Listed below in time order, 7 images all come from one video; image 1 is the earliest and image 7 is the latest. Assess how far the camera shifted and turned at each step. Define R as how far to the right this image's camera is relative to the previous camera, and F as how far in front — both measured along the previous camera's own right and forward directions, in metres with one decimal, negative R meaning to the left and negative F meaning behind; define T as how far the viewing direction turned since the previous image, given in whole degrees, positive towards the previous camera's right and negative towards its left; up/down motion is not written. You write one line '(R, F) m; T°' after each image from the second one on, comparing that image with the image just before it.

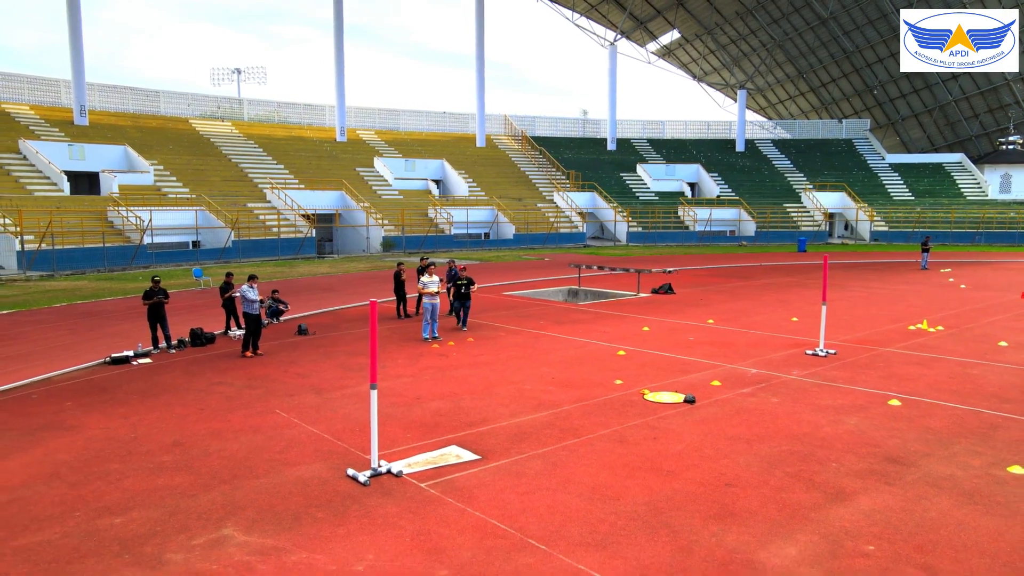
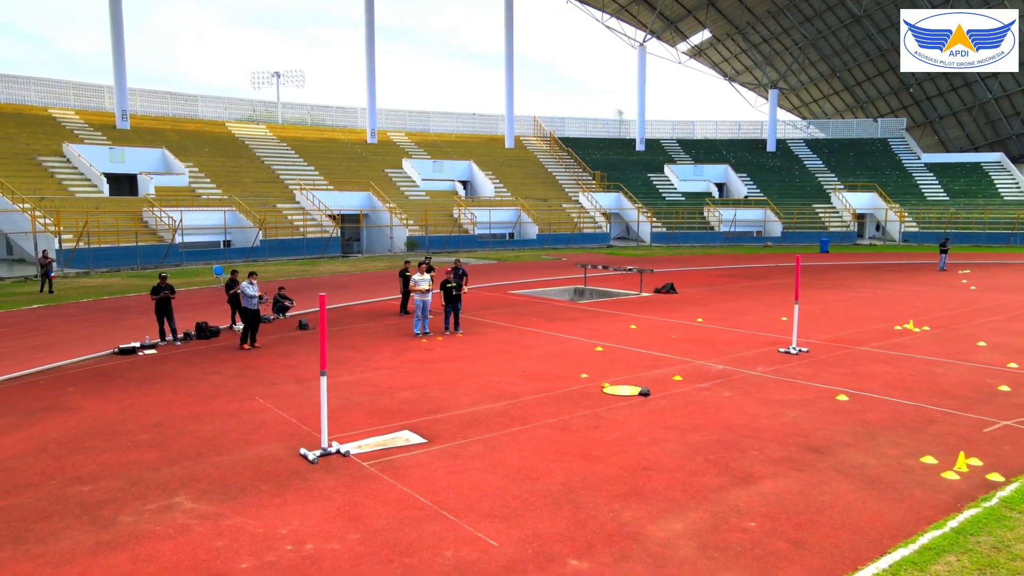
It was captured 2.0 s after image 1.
(+1.1, -0.6) m; -3°
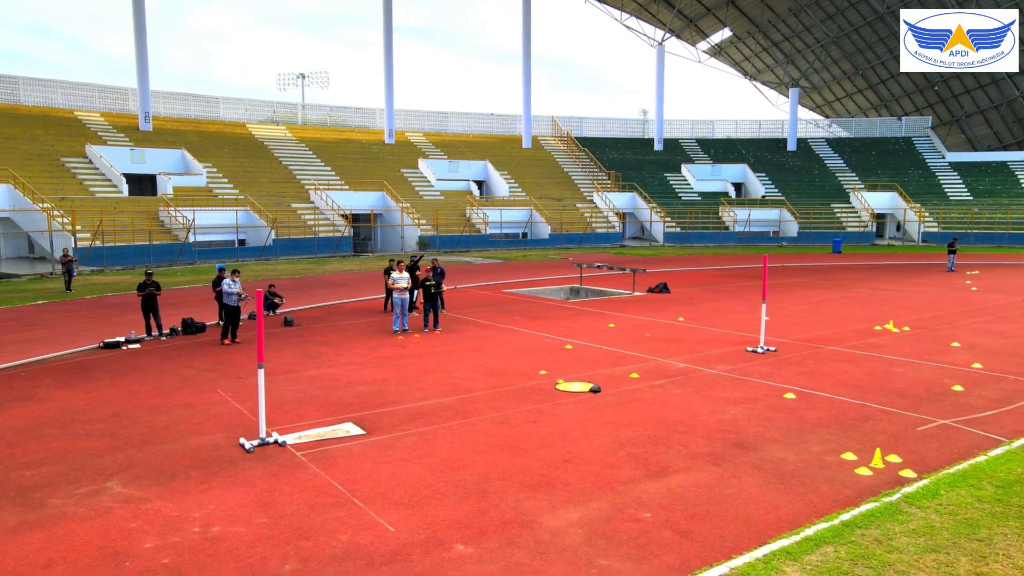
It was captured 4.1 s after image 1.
(+1.1, -0.2) m; -2°
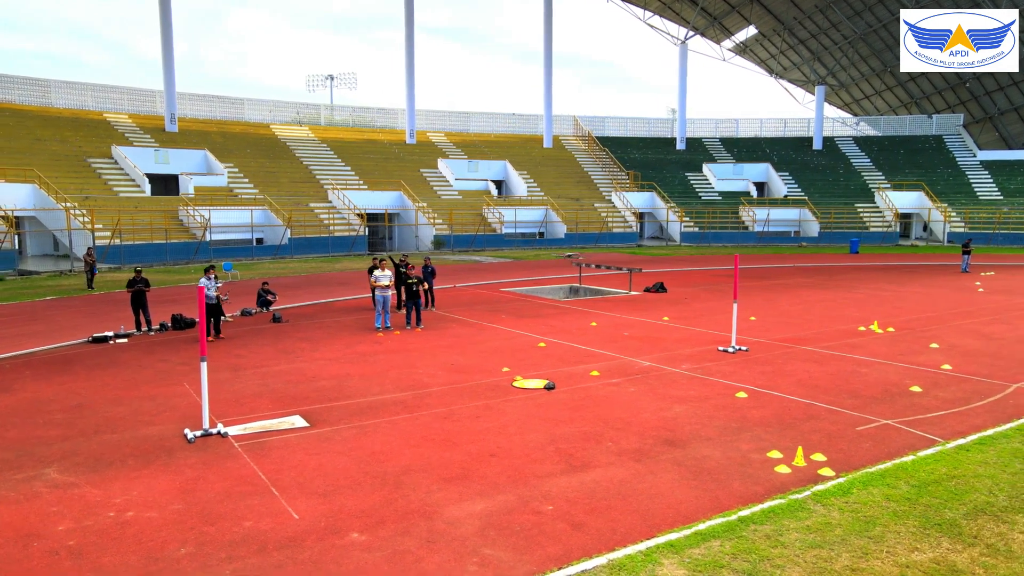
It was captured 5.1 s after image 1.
(+1.1, -0.1) m; -2°
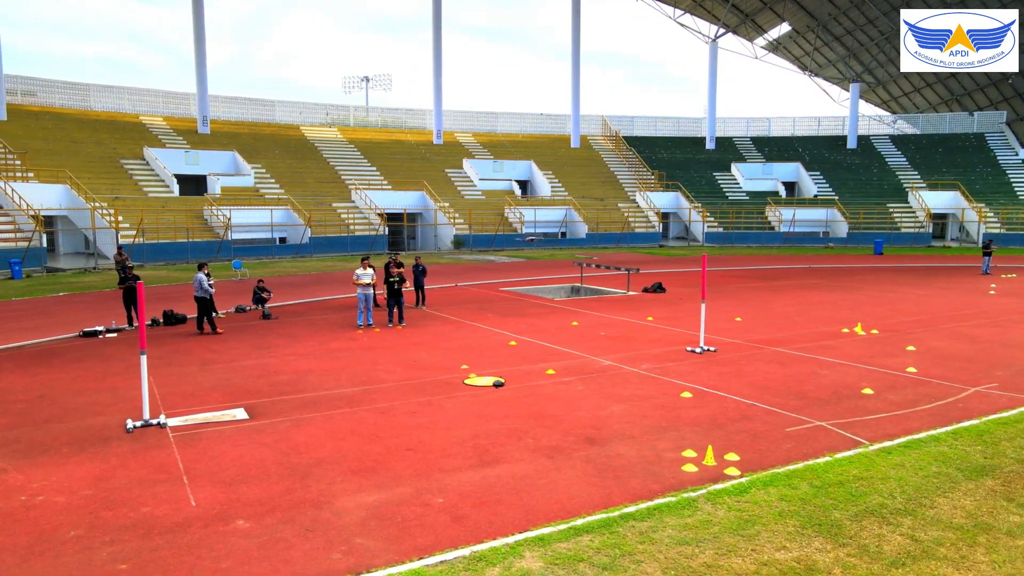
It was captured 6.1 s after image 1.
(+1.3, -0.1) m; -3°
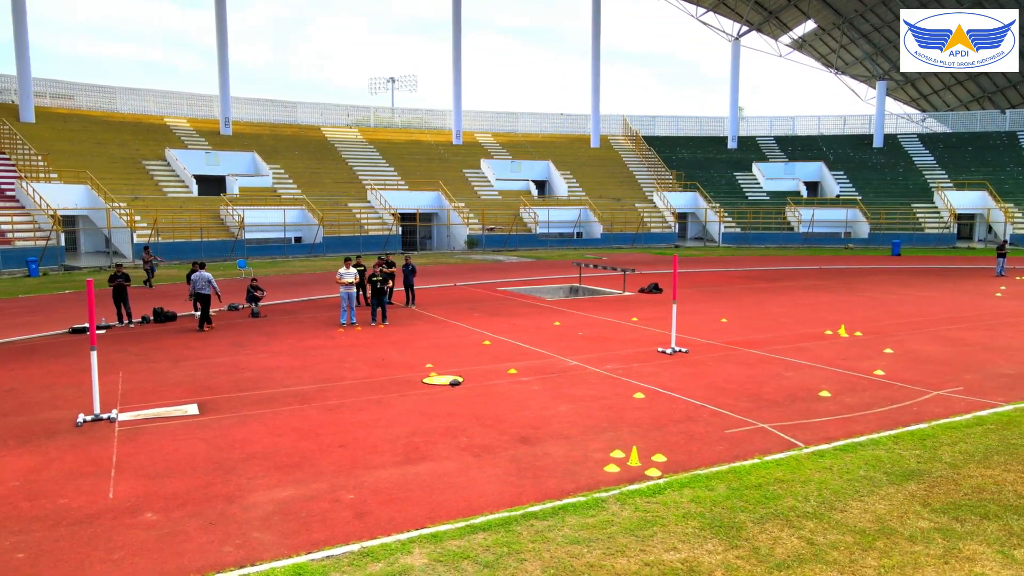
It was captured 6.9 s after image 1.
(+1.1, 0.0) m; -2°
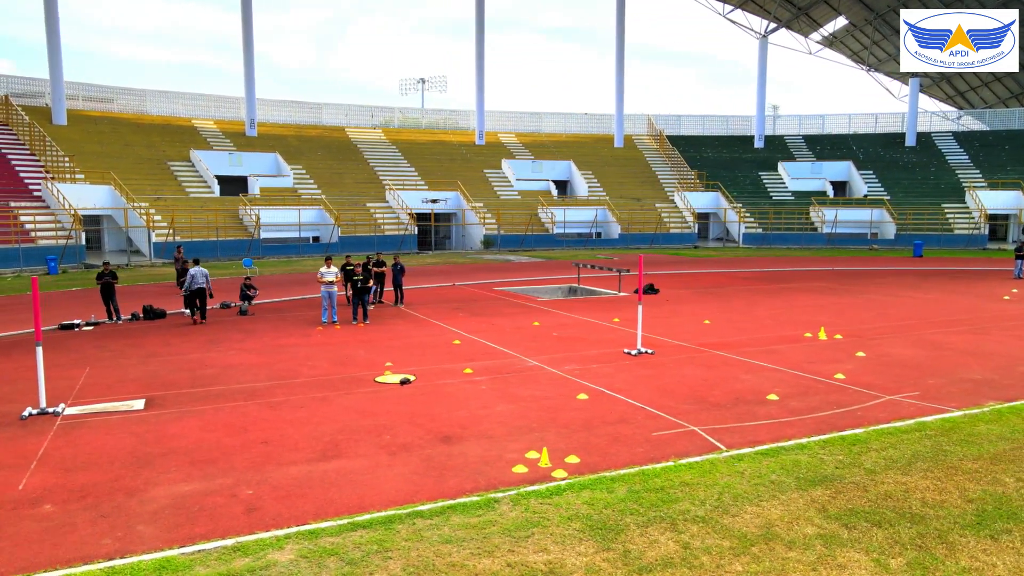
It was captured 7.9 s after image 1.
(+1.3, 0.0) m; -3°
